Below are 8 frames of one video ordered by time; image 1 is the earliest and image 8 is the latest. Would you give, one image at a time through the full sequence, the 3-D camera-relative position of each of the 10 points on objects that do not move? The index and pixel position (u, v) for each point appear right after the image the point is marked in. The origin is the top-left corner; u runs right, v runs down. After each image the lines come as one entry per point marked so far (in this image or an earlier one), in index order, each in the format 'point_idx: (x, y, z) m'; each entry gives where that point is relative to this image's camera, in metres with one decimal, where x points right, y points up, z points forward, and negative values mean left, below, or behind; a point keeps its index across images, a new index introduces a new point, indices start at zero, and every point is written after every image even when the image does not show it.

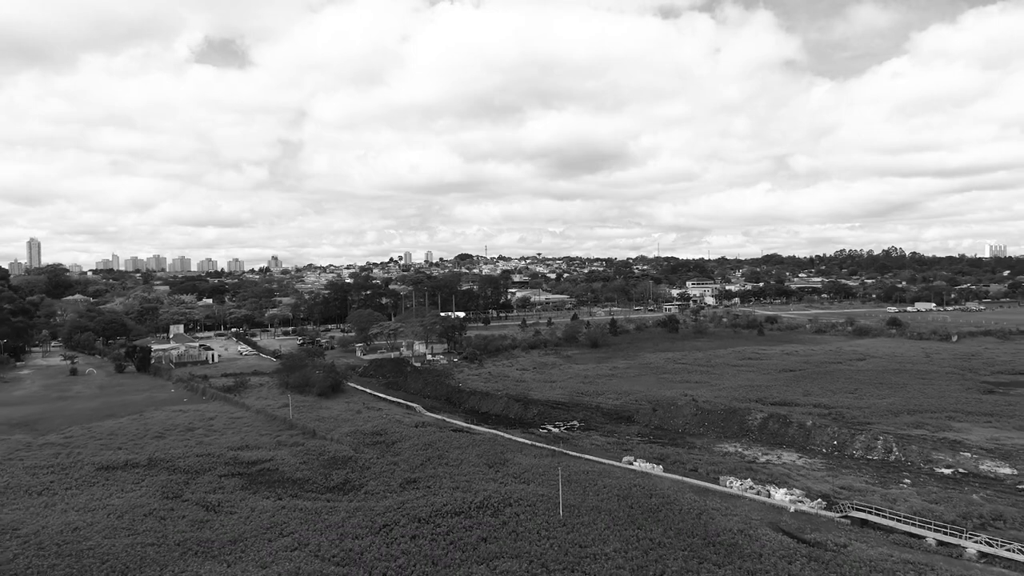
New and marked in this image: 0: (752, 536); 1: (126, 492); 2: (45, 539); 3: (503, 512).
0: (+3.7, -3.8, +14.5) m
1: (-7.6, -4.0, +18.3) m
2: (-7.4, -4.0, +14.9) m
3: (-0.1, -3.8, +16.0) m
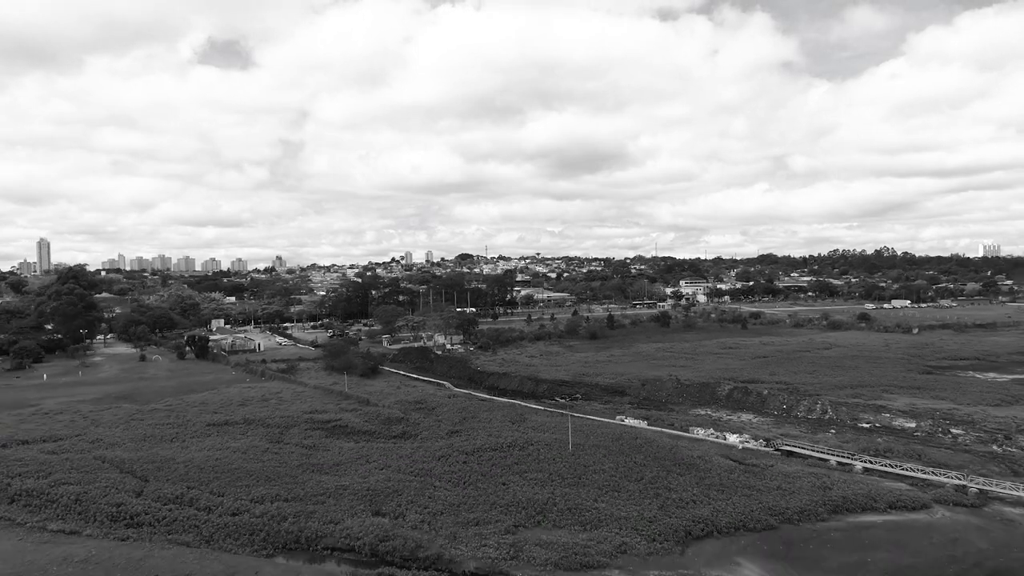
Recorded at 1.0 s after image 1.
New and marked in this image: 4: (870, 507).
0: (+4.3, -3.7, +20.2) m
1: (-7.1, -3.9, +24.1) m
2: (-6.9, -3.9, +20.6) m
3: (+0.4, -3.7, +21.7) m
4: (+6.4, -3.9, +16.4) m
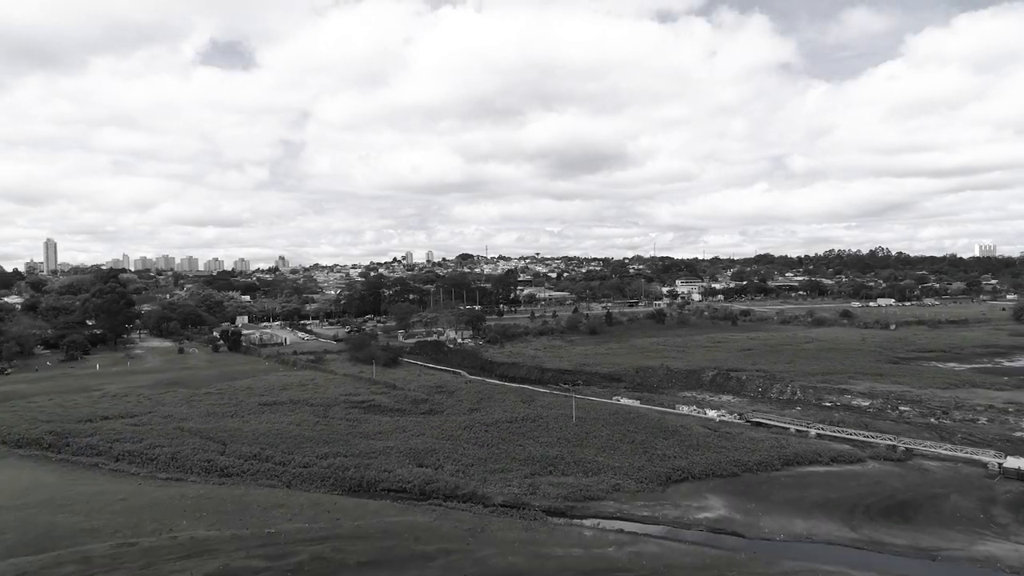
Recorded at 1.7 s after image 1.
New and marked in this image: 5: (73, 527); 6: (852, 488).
0: (+4.6, -3.7, +24.3) m
1: (-6.7, -3.8, +28.1) m
2: (-6.5, -3.9, +24.7) m
3: (+0.8, -3.7, +25.8) m
4: (+6.8, -3.8, +20.5) m
5: (-7.7, -4.2, +16.4) m
6: (+6.8, -3.9, +18.3) m
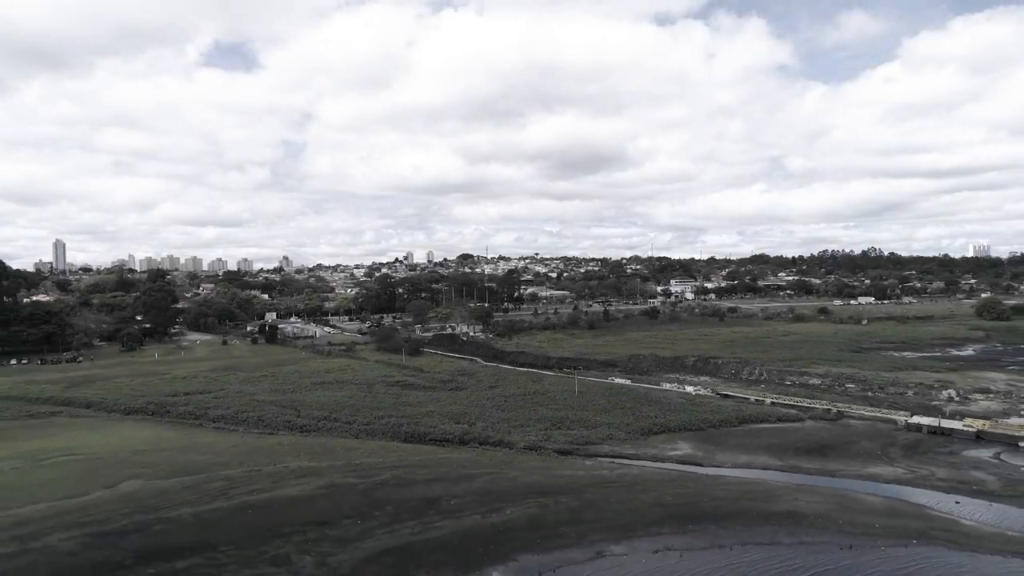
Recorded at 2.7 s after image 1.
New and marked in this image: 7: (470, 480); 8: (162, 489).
0: (+5.1, -3.6, +30.0) m
1: (-6.3, -3.7, +33.8) m
2: (-6.0, -3.8, +30.4) m
3: (+1.2, -3.6, +31.5) m
4: (+7.2, -3.7, +26.2) m
5: (-7.3, -4.1, +22.2) m
6: (+7.2, -3.8, +24.1) m
7: (-0.9, -4.1, +19.7) m
8: (-7.3, -4.2, +19.3) m
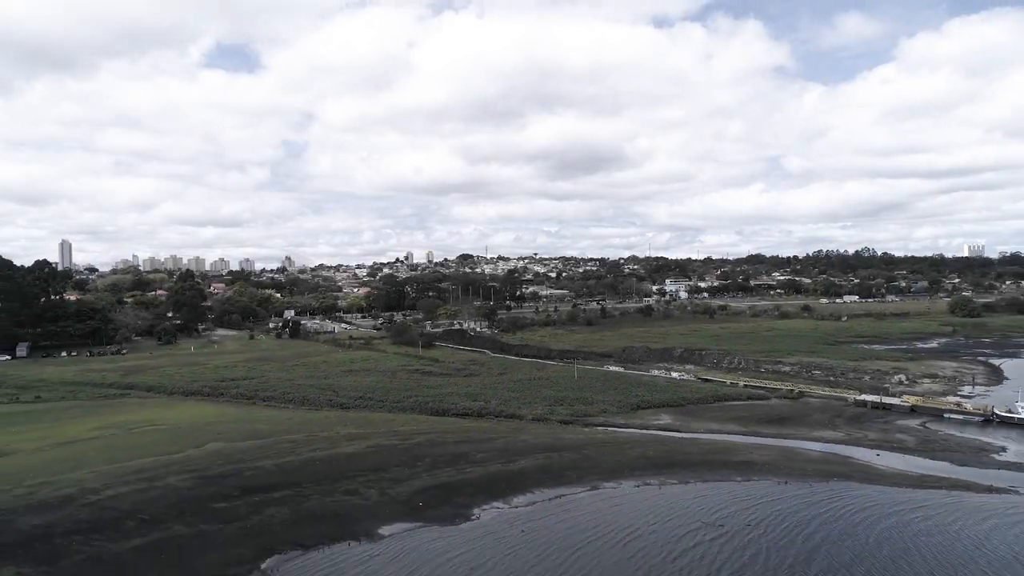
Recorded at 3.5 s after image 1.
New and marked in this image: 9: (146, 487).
0: (+5.4, -3.5, +34.5) m
1: (-6.0, -3.7, +38.3) m
2: (-5.7, -3.7, +34.9) m
3: (+1.5, -3.5, +36.0) m
4: (+7.5, -3.7, +30.8) m
5: (-6.9, -4.1, +26.7) m
6: (+7.5, -3.8, +28.6) m
7: (-0.5, -4.0, +24.3) m
8: (-7.0, -4.1, +23.8) m
9: (-7.9, -4.3, +19.7) m
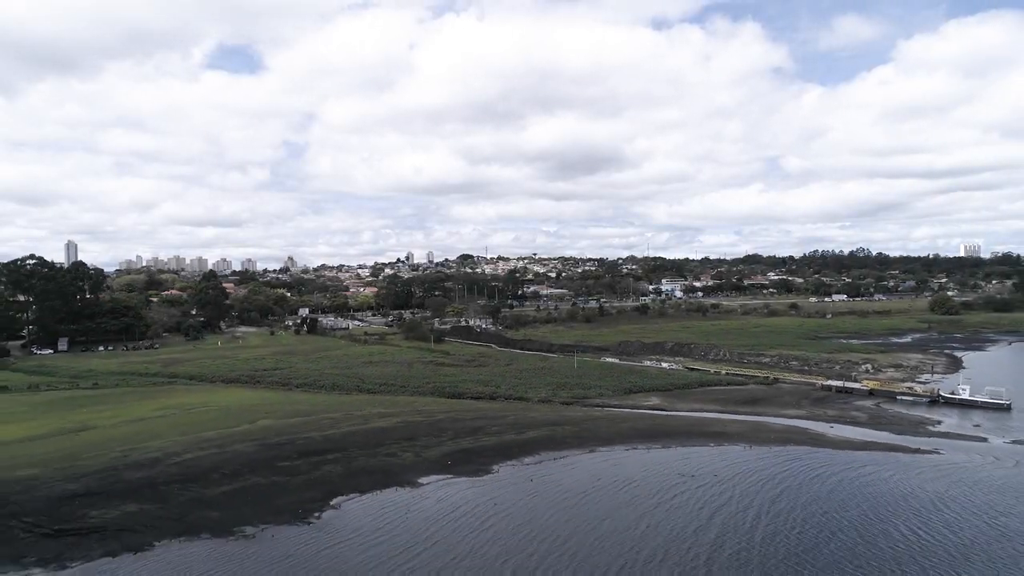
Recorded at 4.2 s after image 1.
0: (+5.7, -3.5, +38.5) m
1: (-5.7, -3.6, +42.3) m
2: (-5.5, -3.7, +38.9) m
3: (+1.8, -3.5, +40.0) m
4: (+7.8, -3.6, +34.7) m
5: (-6.7, -4.0, +30.6) m
6: (+7.8, -3.7, +32.6) m
7: (-0.3, -4.0, +28.2) m
8: (-6.7, -4.1, +27.8) m
9: (-7.6, -4.2, +23.7) m
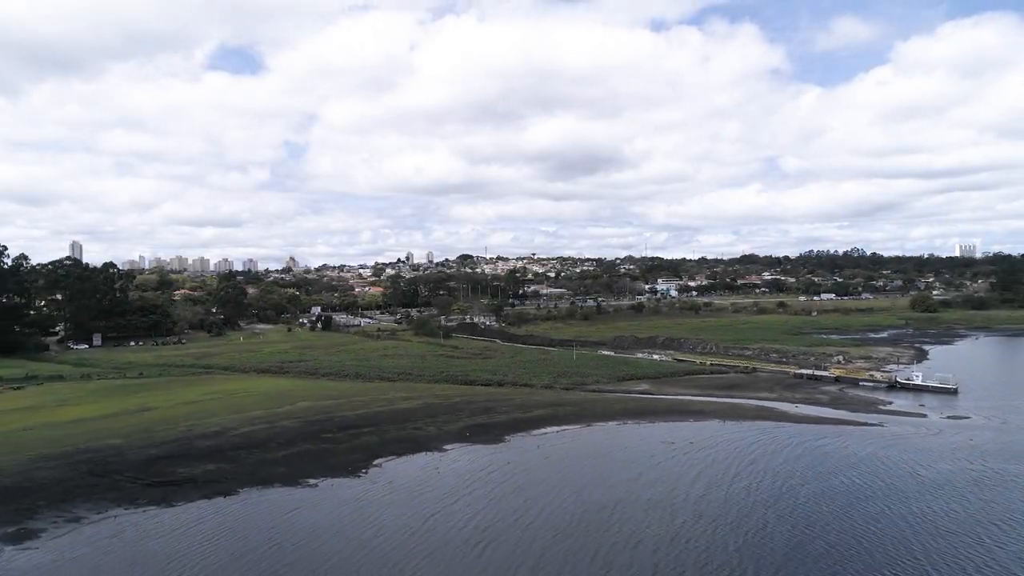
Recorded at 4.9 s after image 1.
0: (+5.9, -3.4, +42.5) m
1: (-5.5, -3.6, +46.2) m
2: (-5.2, -3.6, +42.8) m
3: (+2.0, -3.4, +44.0) m
4: (+8.0, -3.5, +38.7) m
5: (-6.4, -4.0, +34.6) m
6: (+8.1, -3.7, +36.6) m
7: (0.0, -3.9, +32.2) m
8: (-6.5, -4.0, +31.7) m
9: (-7.3, -4.1, +27.6) m
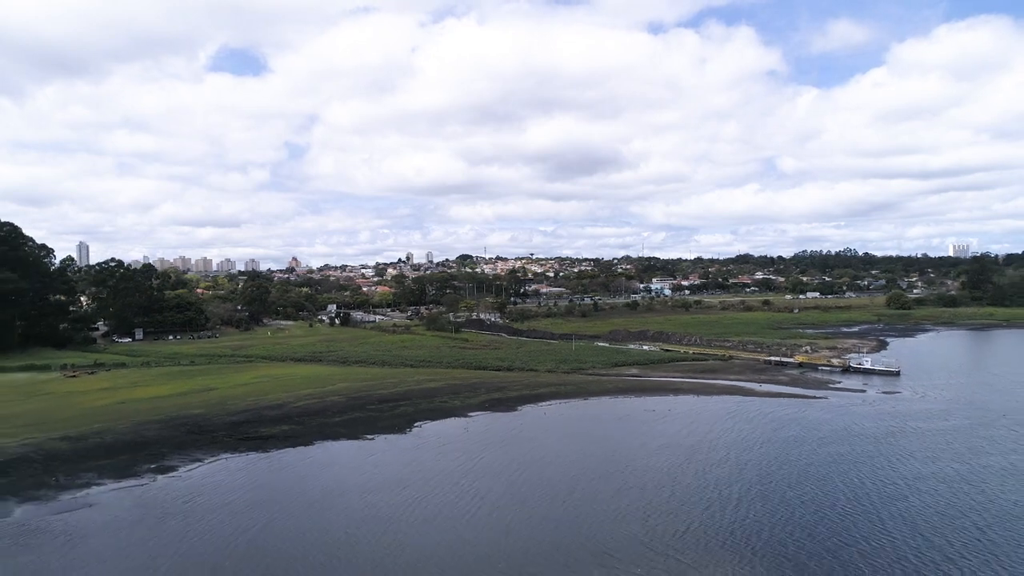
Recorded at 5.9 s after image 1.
0: (+6.2, -3.3, +48.1) m
1: (-5.2, -3.5, +51.9) m
2: (-4.9, -3.5, +48.5) m
3: (+2.4, -3.3, +49.6) m
4: (+8.4, -3.5, +44.4) m
5: (-6.1, -3.9, +40.3) m
6: (+8.4, -3.6, +42.2) m
7: (+0.3, -3.8, +37.9) m
8: (-6.1, -4.0, +37.4) m
9: (-7.0, -4.1, +33.3) m
